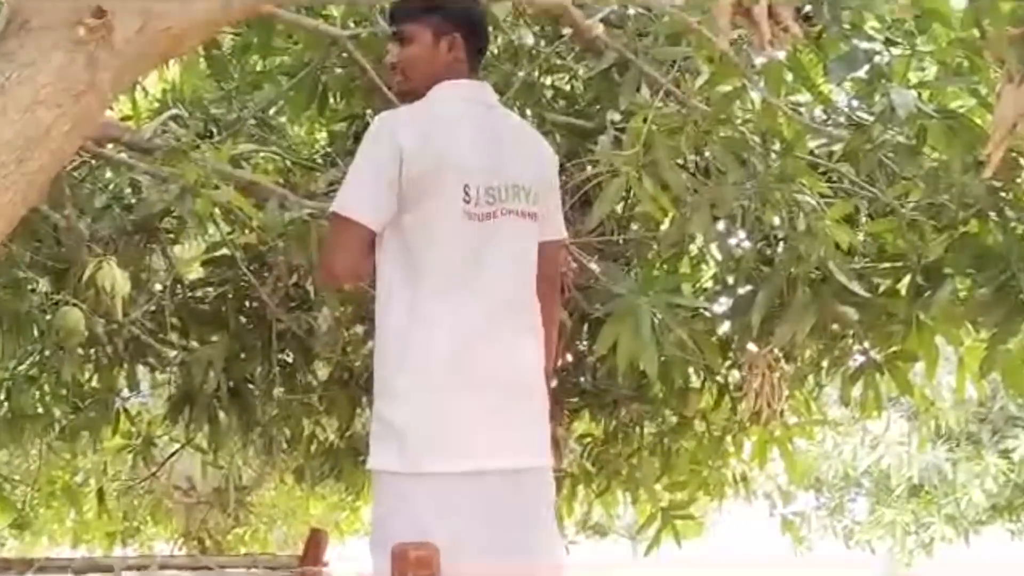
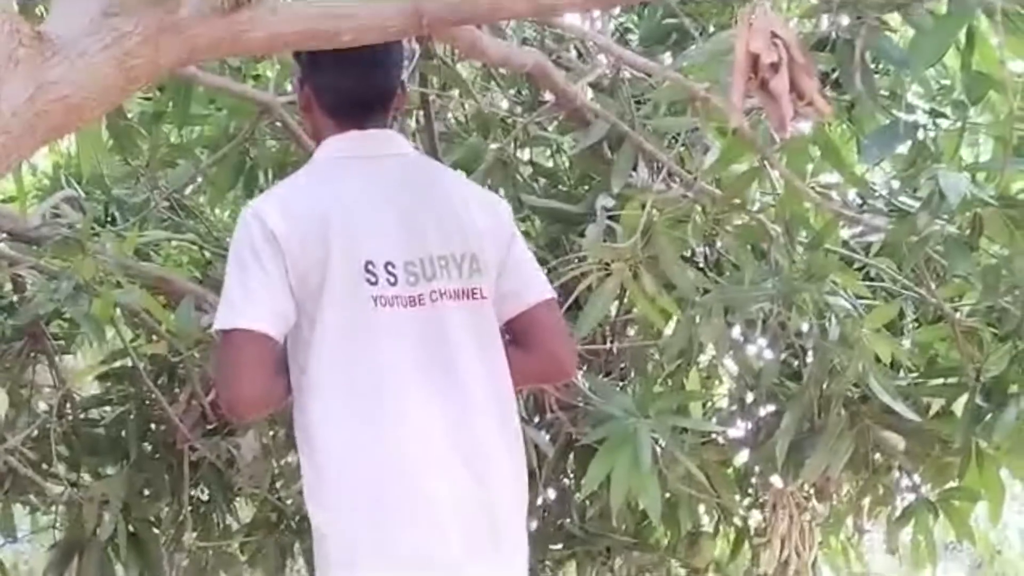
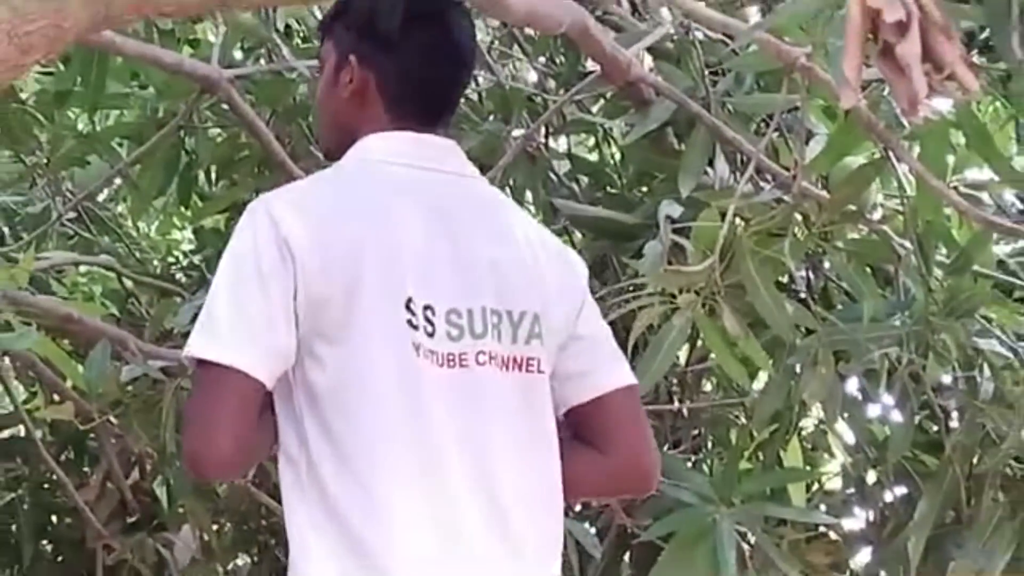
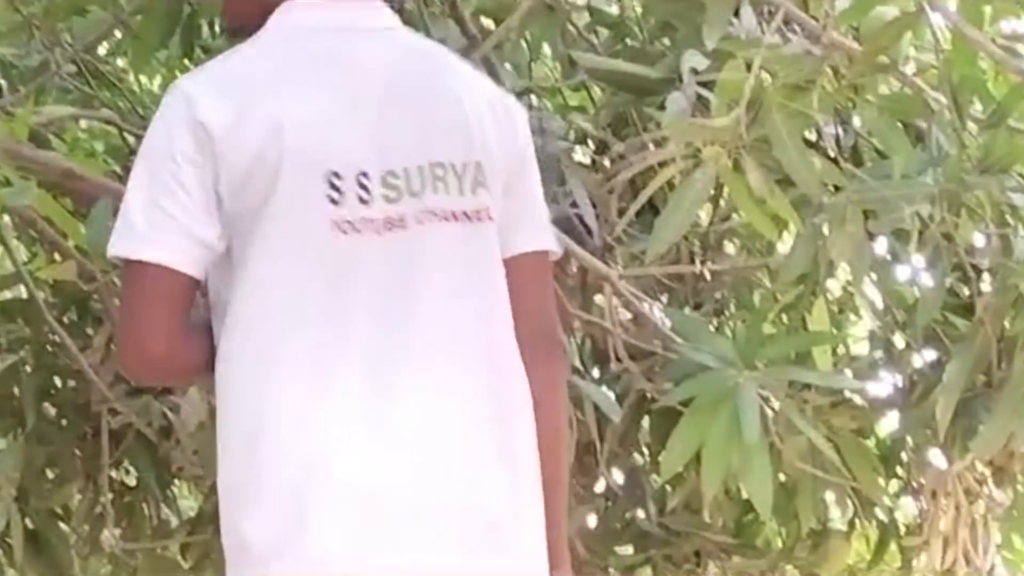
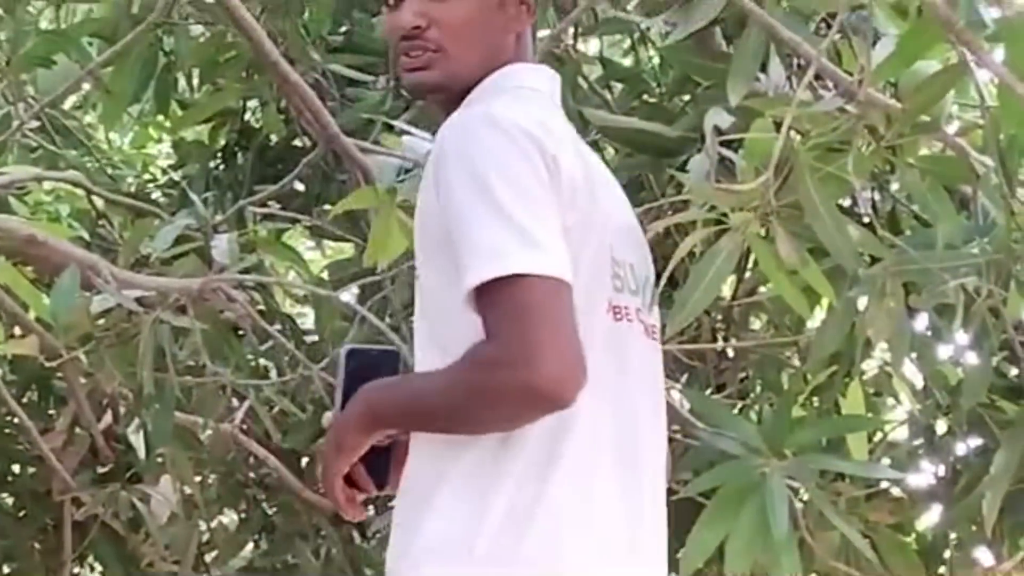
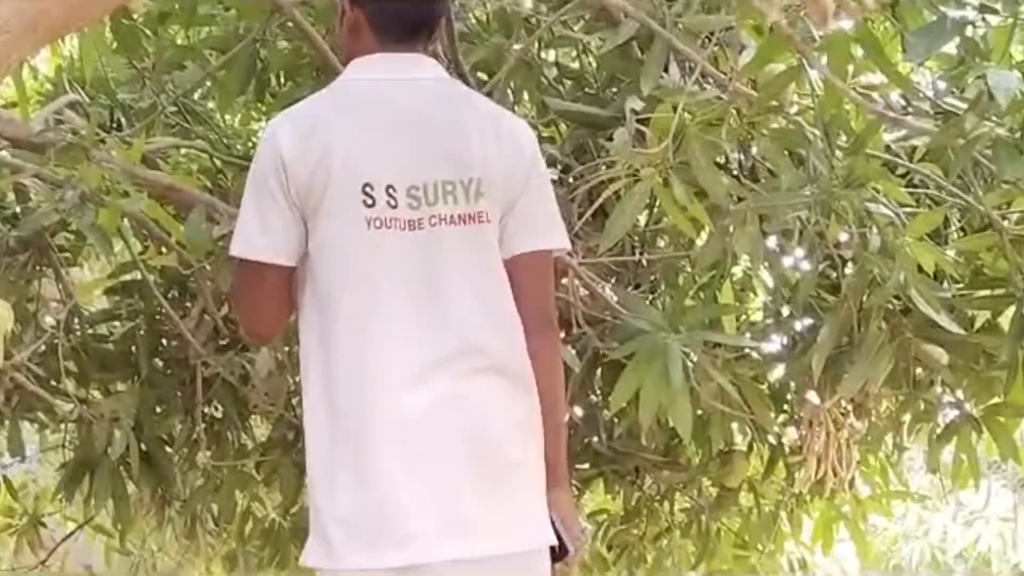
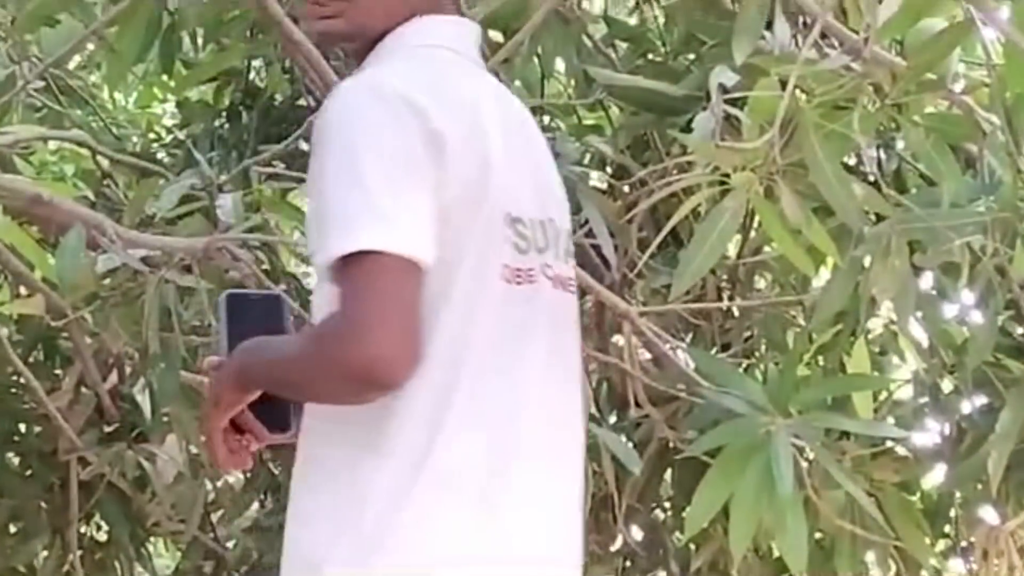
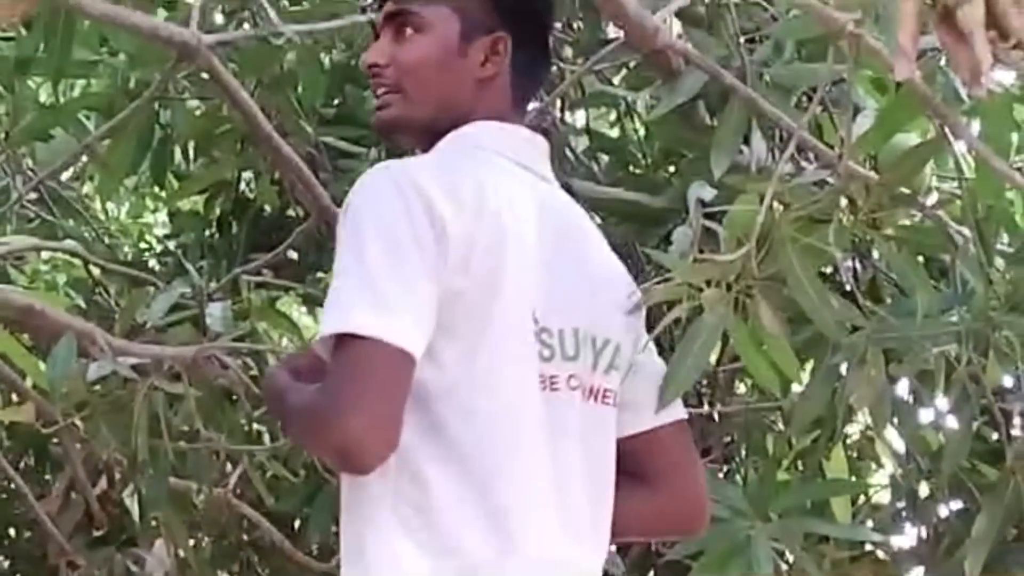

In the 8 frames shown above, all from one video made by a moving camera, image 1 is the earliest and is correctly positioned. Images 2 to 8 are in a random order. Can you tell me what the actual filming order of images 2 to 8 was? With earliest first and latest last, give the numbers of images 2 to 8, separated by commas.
6, 4, 7, 5, 8, 3, 2
